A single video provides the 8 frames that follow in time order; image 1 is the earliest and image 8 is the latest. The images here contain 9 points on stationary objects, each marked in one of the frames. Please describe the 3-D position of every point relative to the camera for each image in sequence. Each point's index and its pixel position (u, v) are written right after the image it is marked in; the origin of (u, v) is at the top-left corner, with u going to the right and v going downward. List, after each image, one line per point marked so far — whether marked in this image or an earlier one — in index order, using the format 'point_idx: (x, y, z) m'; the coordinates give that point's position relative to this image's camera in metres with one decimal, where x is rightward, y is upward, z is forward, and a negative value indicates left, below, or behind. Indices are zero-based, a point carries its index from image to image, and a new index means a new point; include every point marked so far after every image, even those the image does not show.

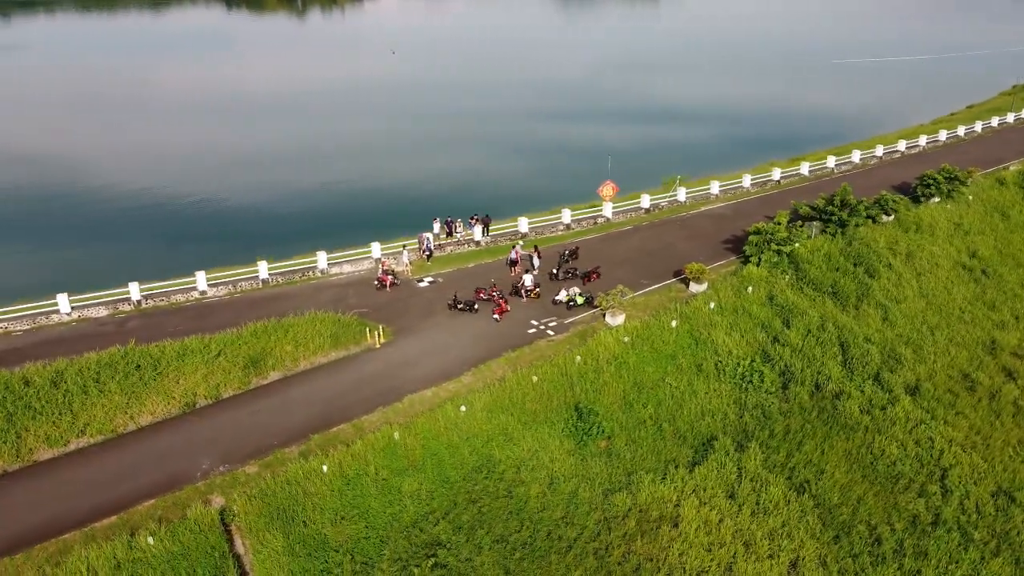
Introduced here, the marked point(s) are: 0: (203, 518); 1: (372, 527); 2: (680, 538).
0: (-6.5, -4.9, +17.0) m
1: (-3.0, -5.2, +17.5) m
2: (+3.9, -5.8, +18.6) m
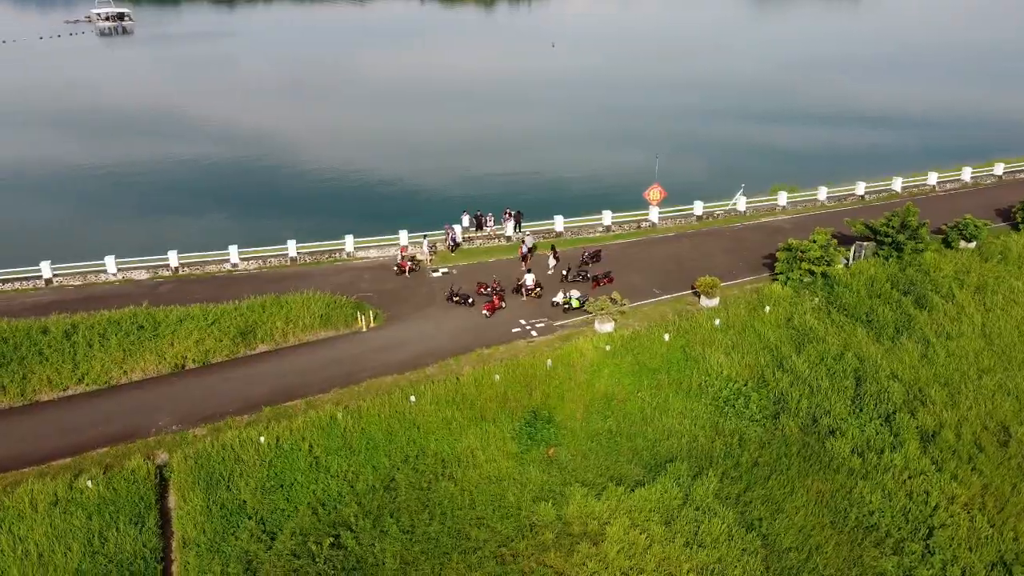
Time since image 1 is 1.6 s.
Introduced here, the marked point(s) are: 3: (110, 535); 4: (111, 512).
0: (-8.5, -4.2, +18.4) m
1: (-5.0, -4.8, +18.3) m
2: (+1.9, -6.0, +18.0) m
3: (-8.6, -5.3, +17.2) m
4: (-8.8, -4.9, +17.6) m
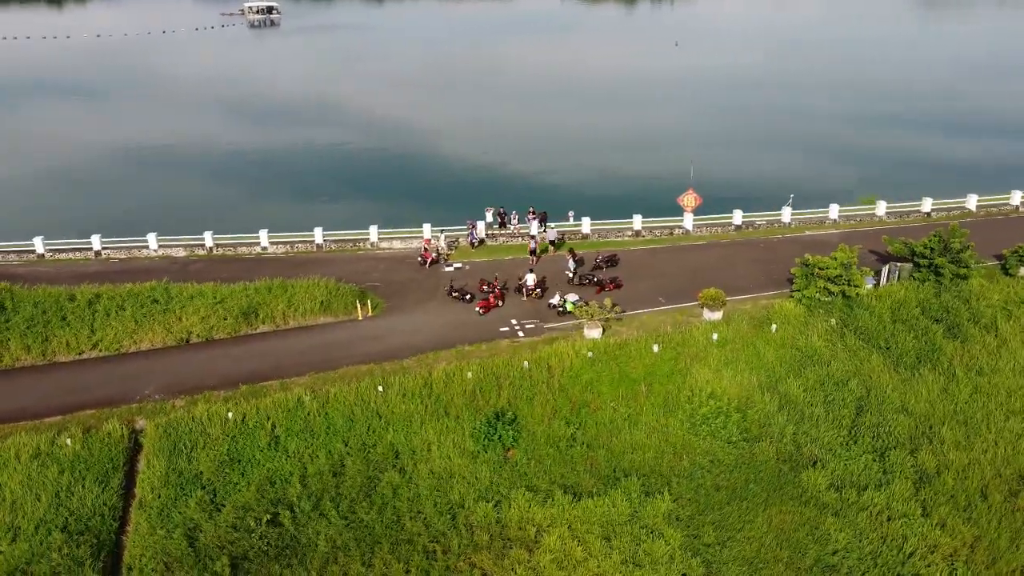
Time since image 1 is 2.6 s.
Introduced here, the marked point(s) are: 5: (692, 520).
0: (-9.8, -3.6, +19.8) m
1: (-6.4, -4.4, +19.1) m
2: (+0.3, -6.1, +17.7) m
3: (-10.1, -4.7, +18.6) m
4: (-10.2, -4.3, +19.0) m
5: (+4.1, -5.4, +18.6) m
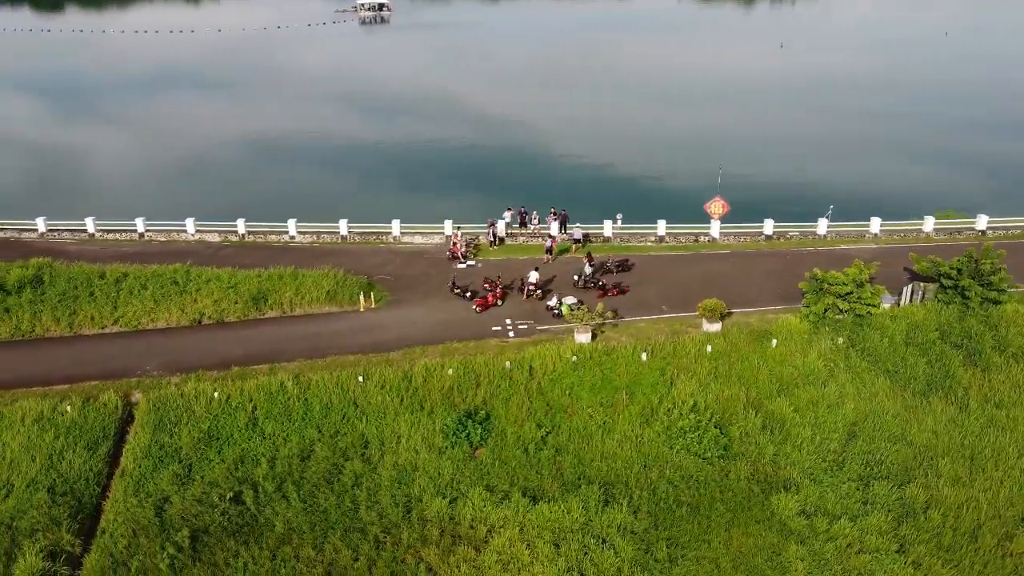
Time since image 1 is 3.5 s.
0: (-10.5, -3.0, +21.0) m
1: (-7.3, -4.1, +19.9) m
2: (-0.9, -6.1, +17.7) m
3: (-11.0, -4.1, +19.9) m
4: (-11.0, -3.7, +20.4) m
5: (+3.0, -5.6, +18.2) m
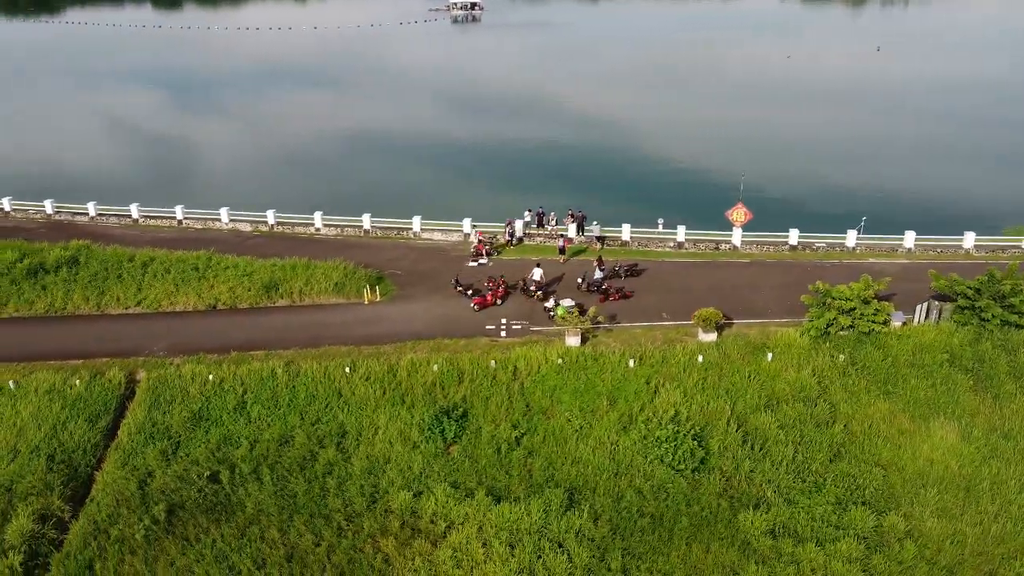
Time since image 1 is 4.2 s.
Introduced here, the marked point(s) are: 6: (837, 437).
0: (-11.0, -2.6, +22.2) m
1: (-7.9, -3.7, +20.8) m
2: (-2.0, -6.0, +17.9) m
3: (-11.7, -3.6, +21.2) m
4: (-11.6, -3.2, +21.6) m
5: (+2.0, -5.7, +17.9) m
6: (+8.1, -3.7, +19.9) m
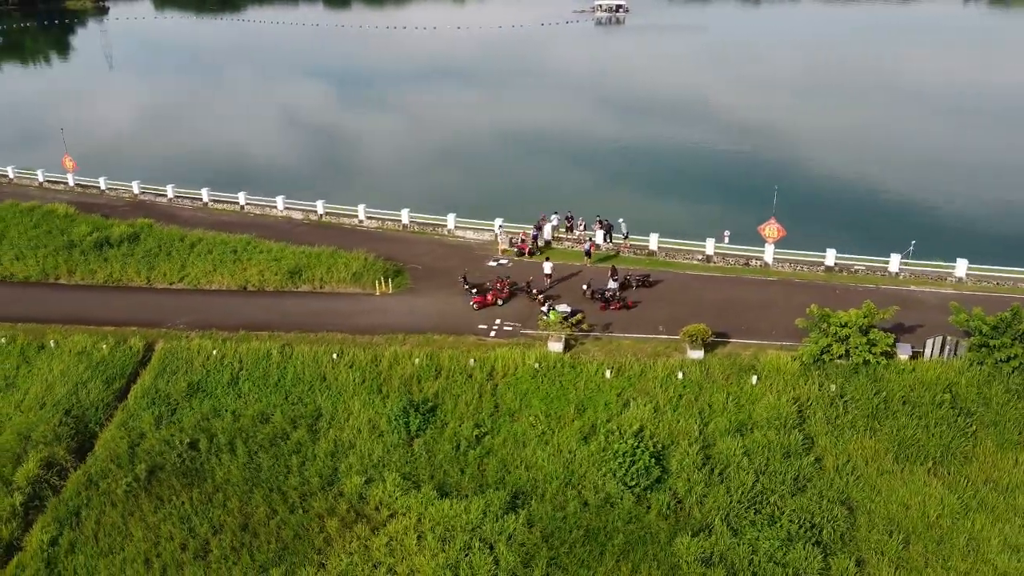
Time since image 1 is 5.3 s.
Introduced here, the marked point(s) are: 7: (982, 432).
0: (-11.4, -1.8, +24.3) m
1: (-8.7, -3.2, +22.3) m
2: (-3.5, -5.8, +18.5) m
3: (-12.3, -2.8, +23.4) m
4: (-12.2, -2.4, +23.8) m
5: (+0.5, -5.8, +17.8) m
6: (+6.9, -4.2, +18.7) m
7: (+11.2, -3.3, +19.0) m
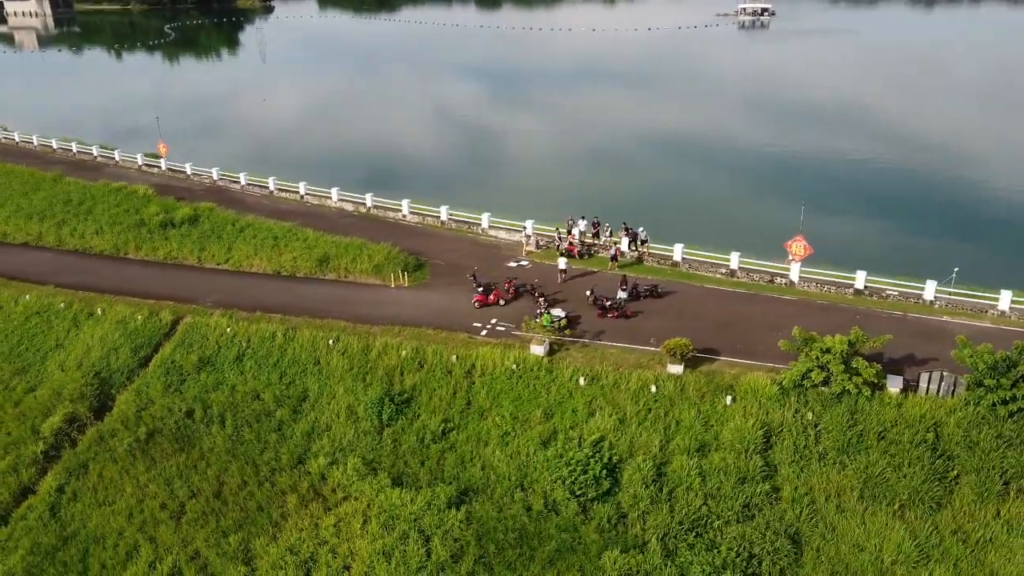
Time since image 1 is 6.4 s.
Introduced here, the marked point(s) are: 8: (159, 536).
0: (-11.4, -1.1, +26.3) m
1: (-9.2, -2.6, +24.0) m
2: (-4.8, -5.6, +19.4) m
3: (-12.5, -2.0, +25.6) m
4: (-12.3, -1.6, +26.0) m
5: (-1.1, -5.8, +18.1) m
6: (+5.5, -4.7, +17.9) m
7: (+9.9, -4.1, +17.4) m
8: (-8.8, -6.1, +19.9) m
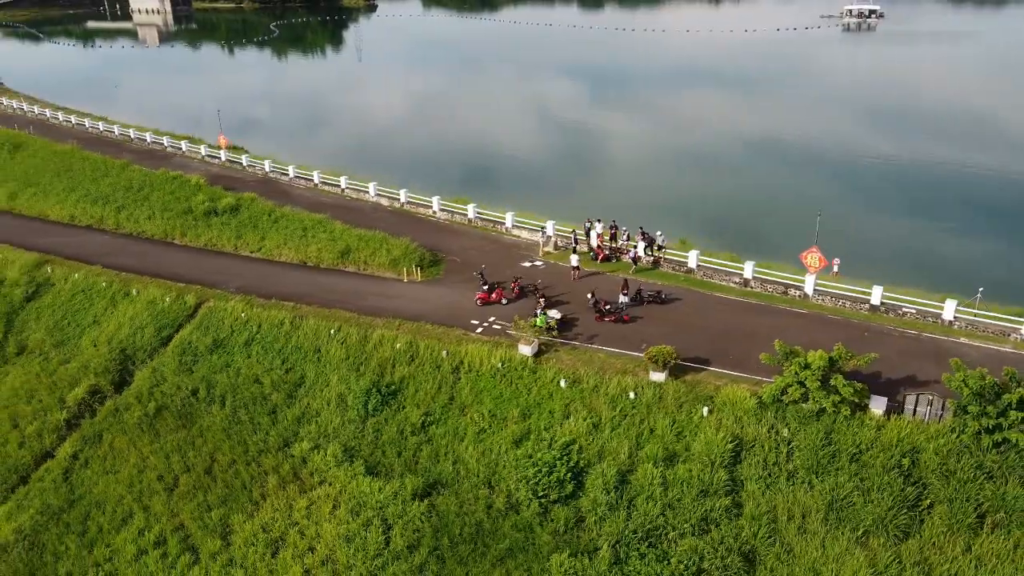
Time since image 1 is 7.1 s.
0: (-11.2, -0.5, +27.8) m
1: (-9.3, -2.1, +25.2) m
2: (-5.6, -5.3, +20.1) m
3: (-12.4, -1.4, +27.1) m
4: (-12.1, -1.0, +27.5) m
5: (-2.0, -5.7, +18.4) m
6: (+4.5, -4.9, +17.5) m
7: (+8.9, -4.5, +16.5) m
8: (-9.5, -5.7, +21.1) m
